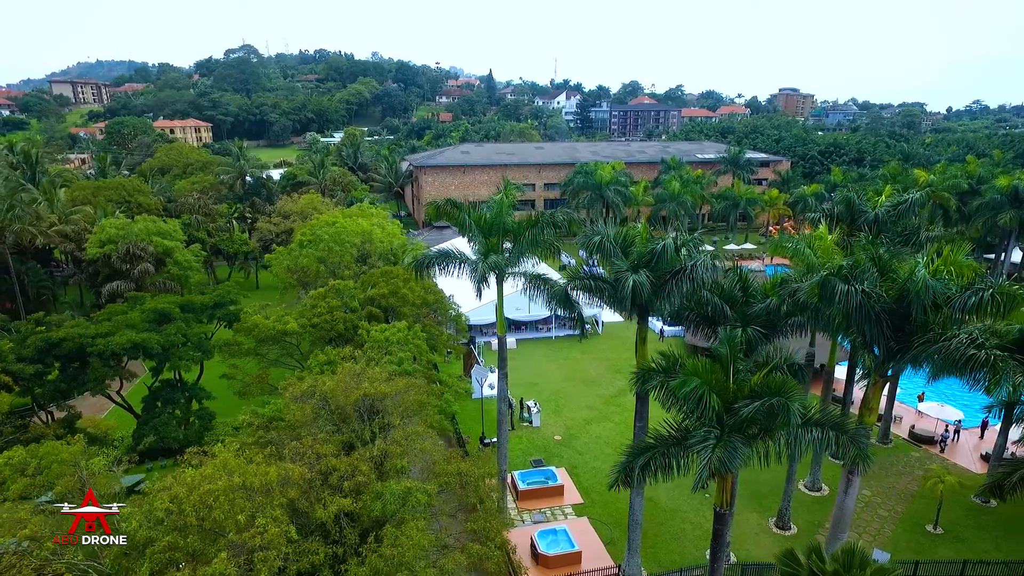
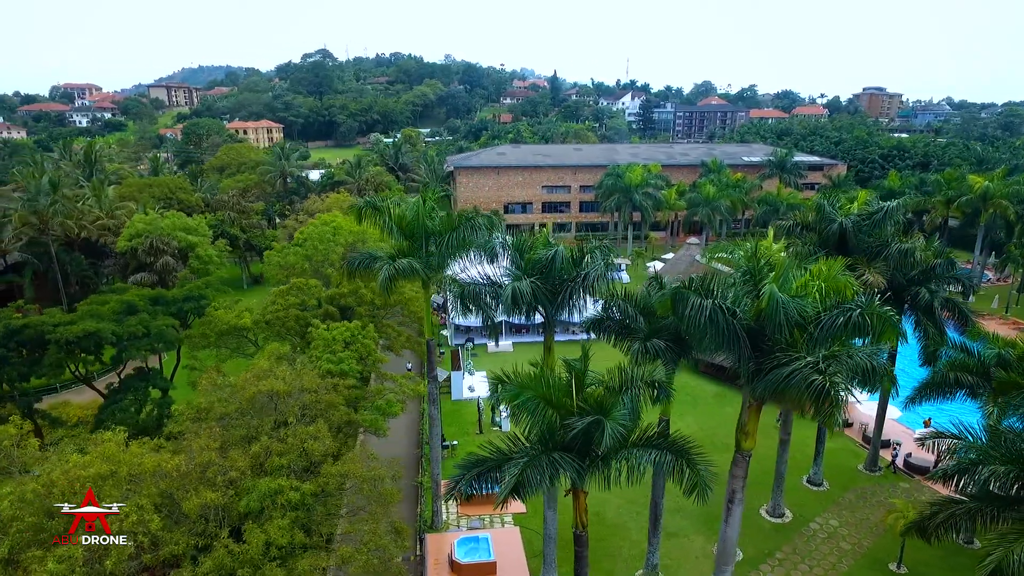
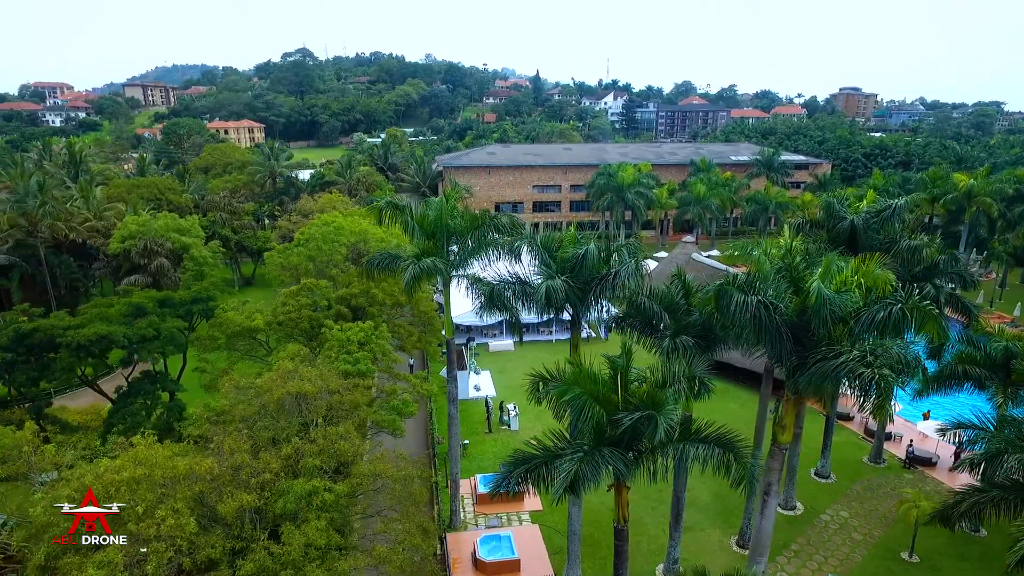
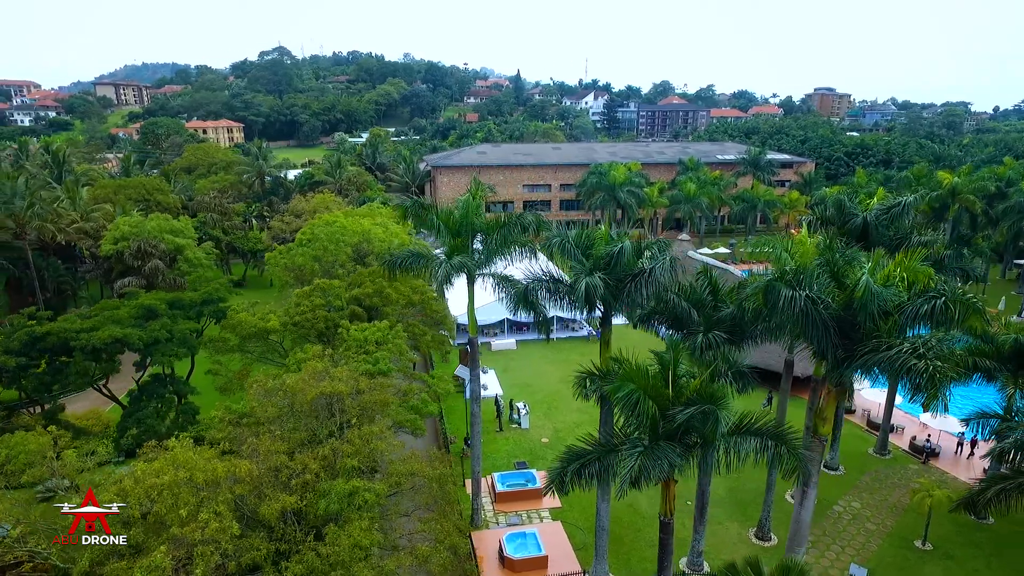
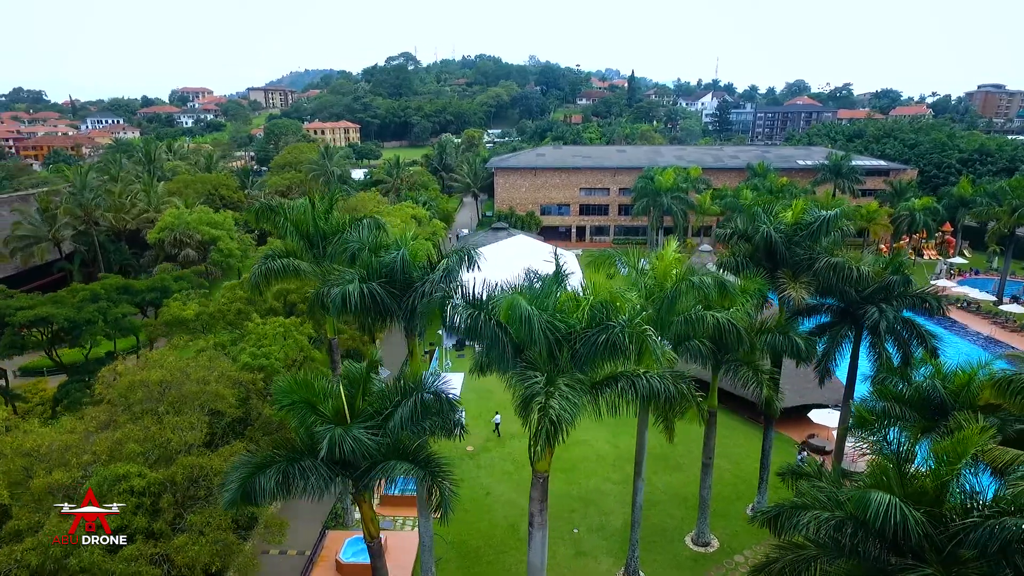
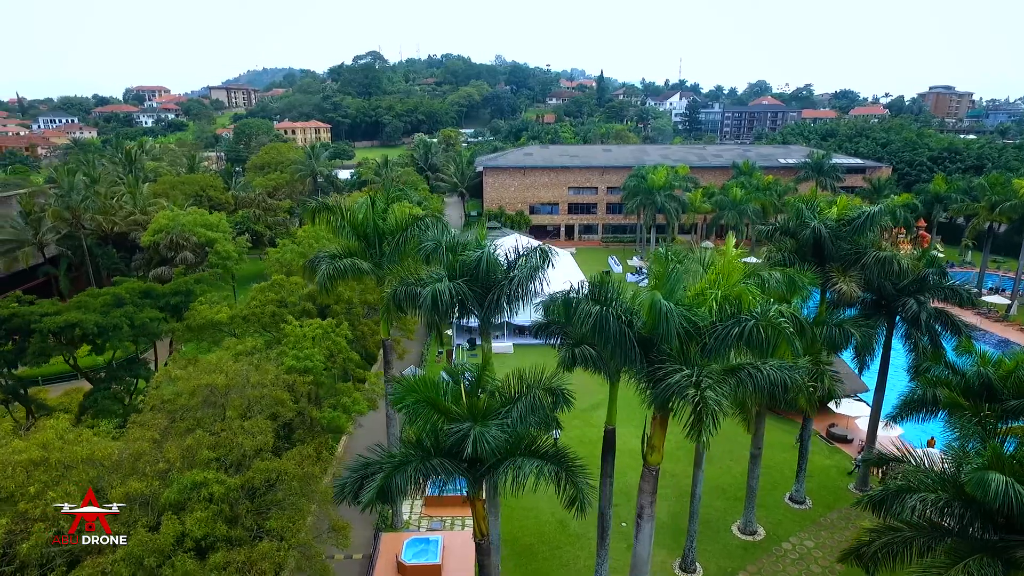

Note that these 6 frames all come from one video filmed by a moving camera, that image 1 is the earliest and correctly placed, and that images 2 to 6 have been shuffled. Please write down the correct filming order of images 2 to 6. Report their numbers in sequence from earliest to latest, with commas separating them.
4, 3, 2, 6, 5
